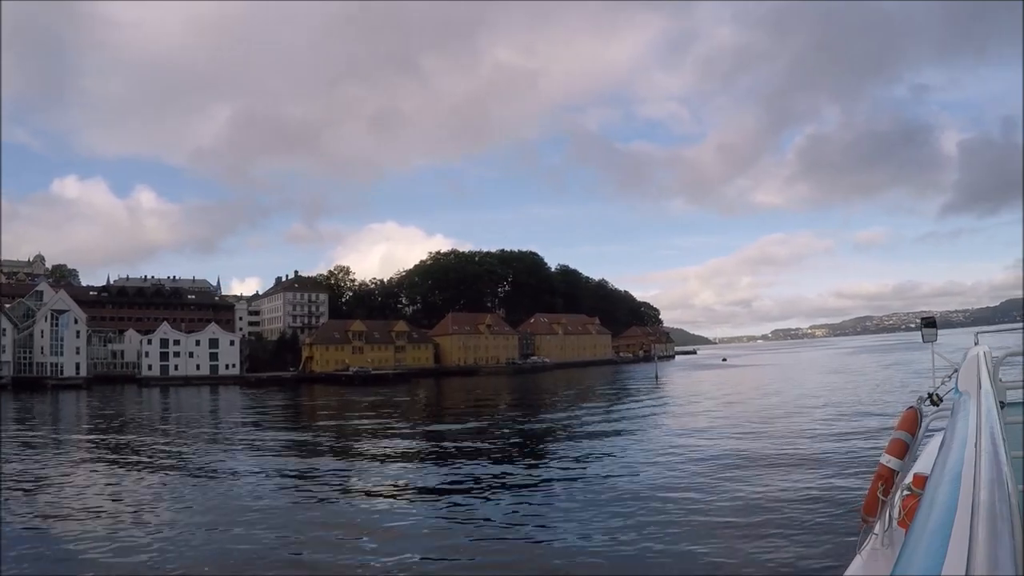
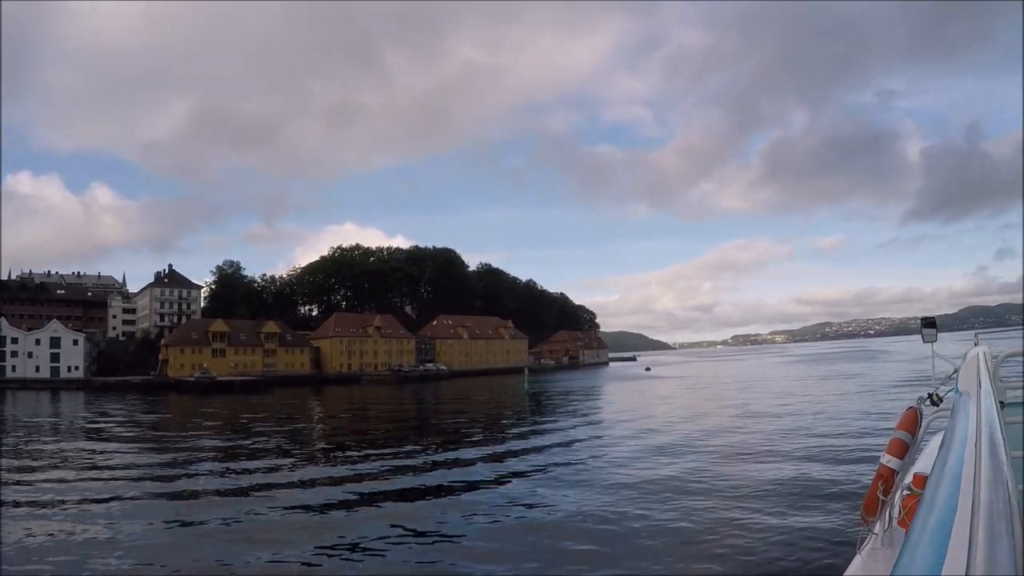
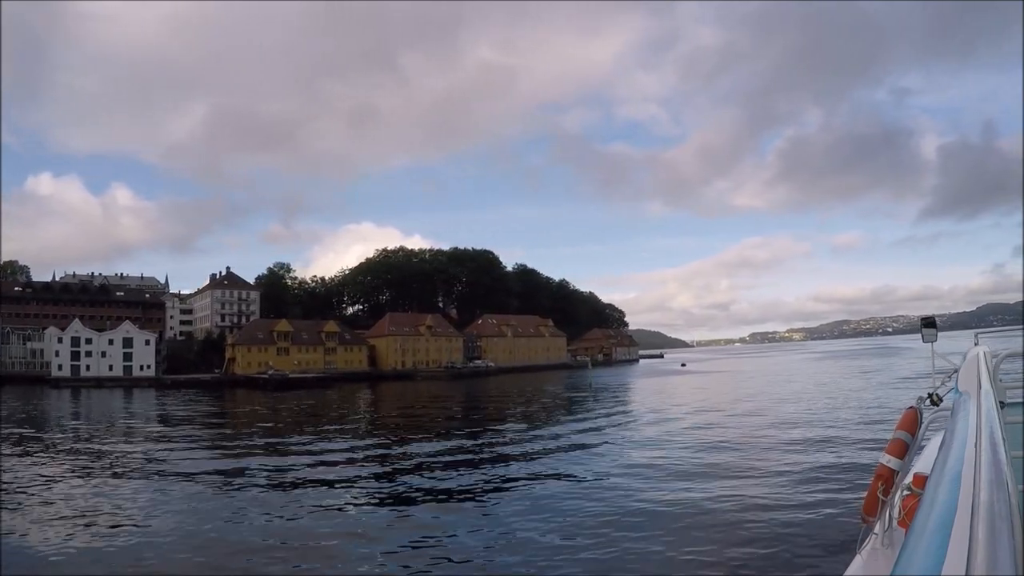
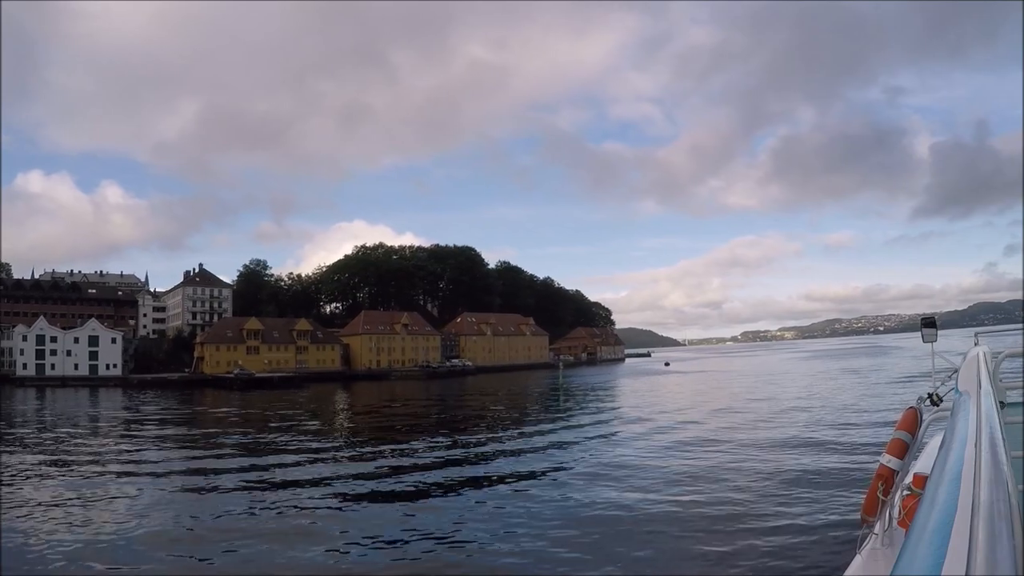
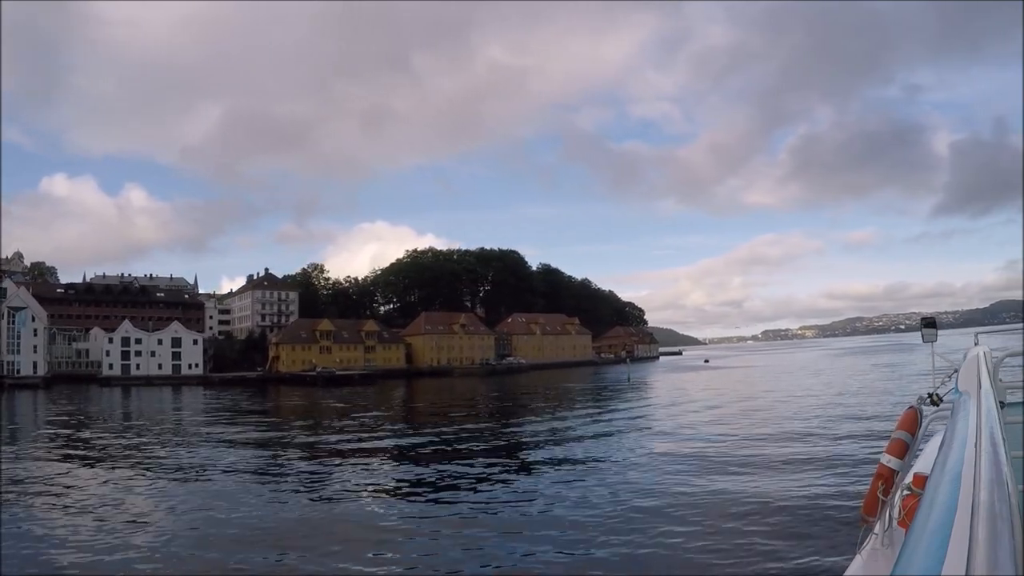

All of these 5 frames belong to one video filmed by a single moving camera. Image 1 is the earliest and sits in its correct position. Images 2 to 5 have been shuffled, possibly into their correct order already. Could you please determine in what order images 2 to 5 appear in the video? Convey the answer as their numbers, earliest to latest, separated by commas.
5, 3, 4, 2
